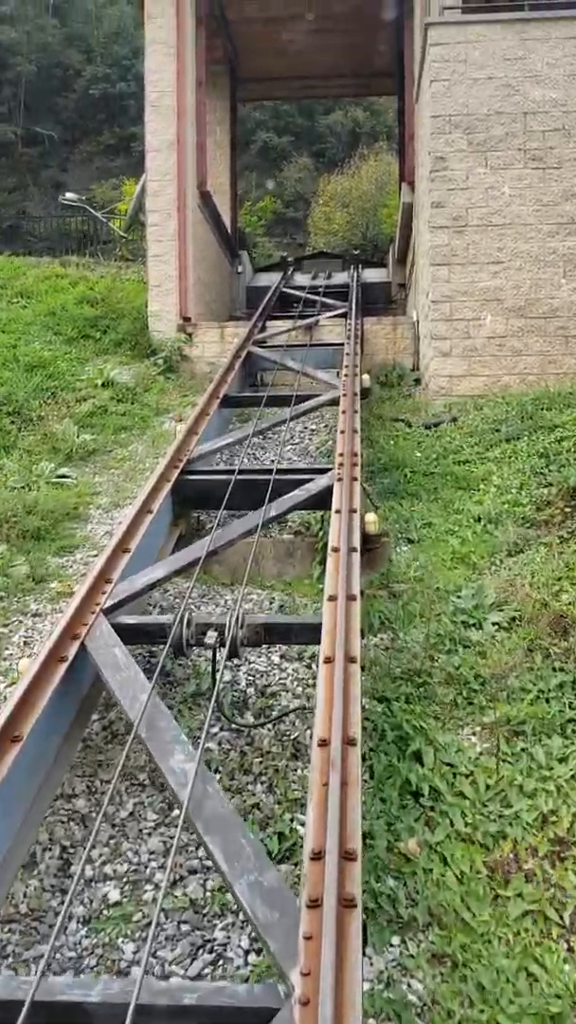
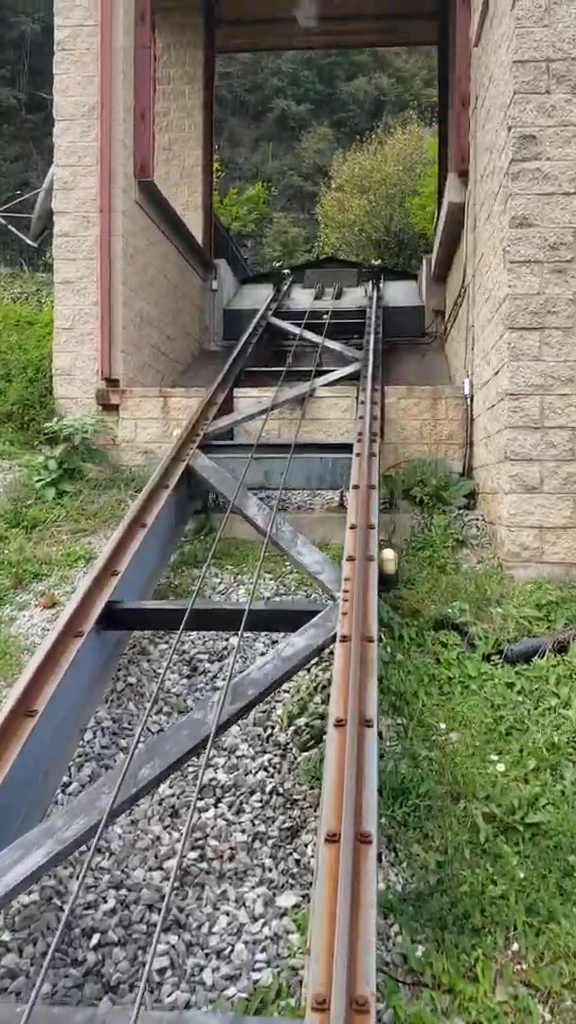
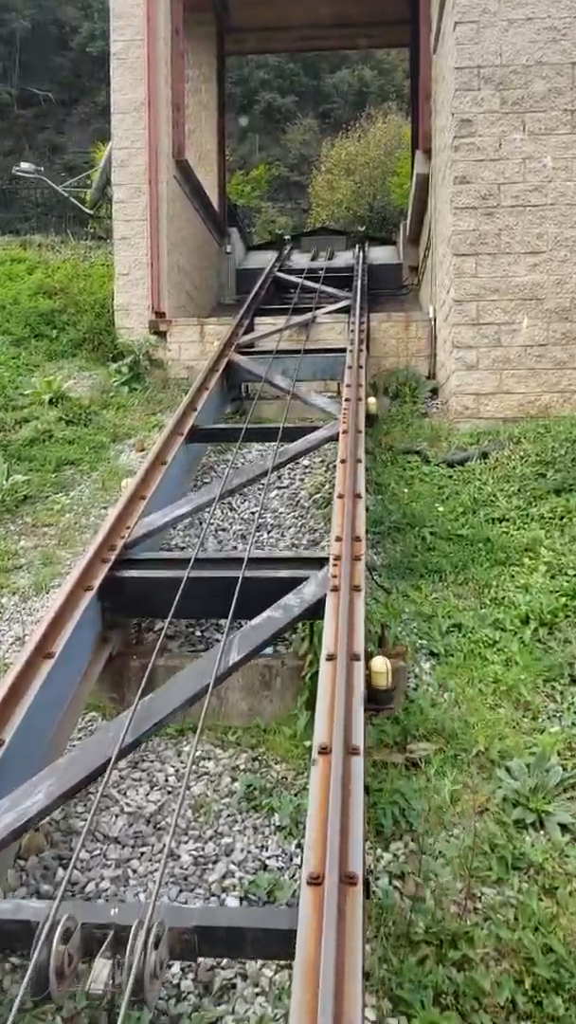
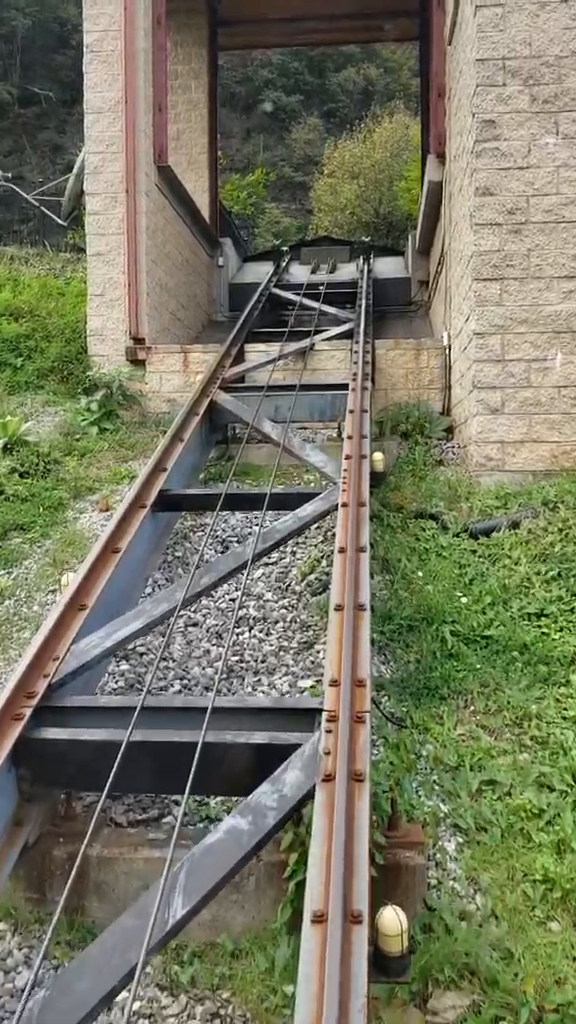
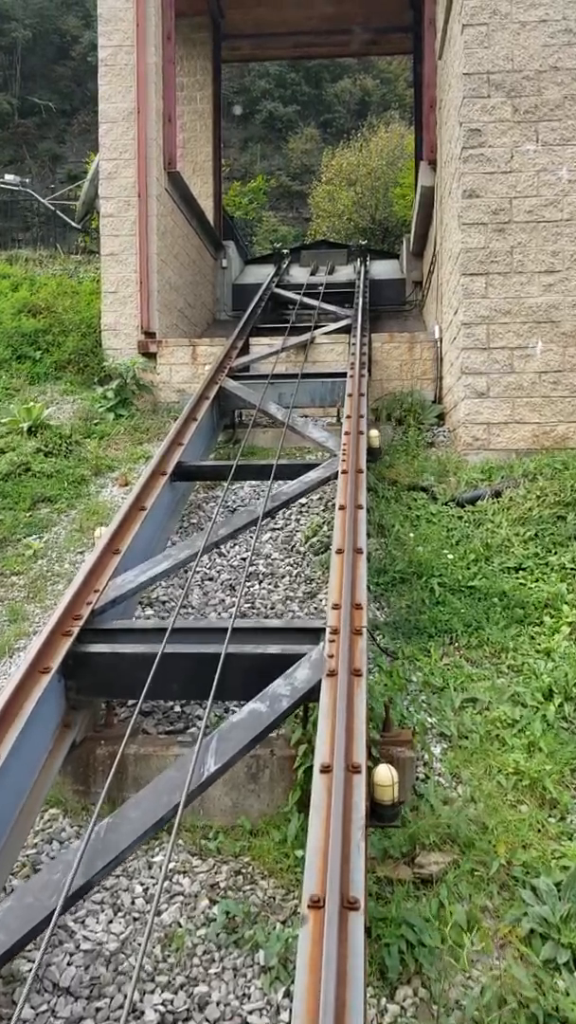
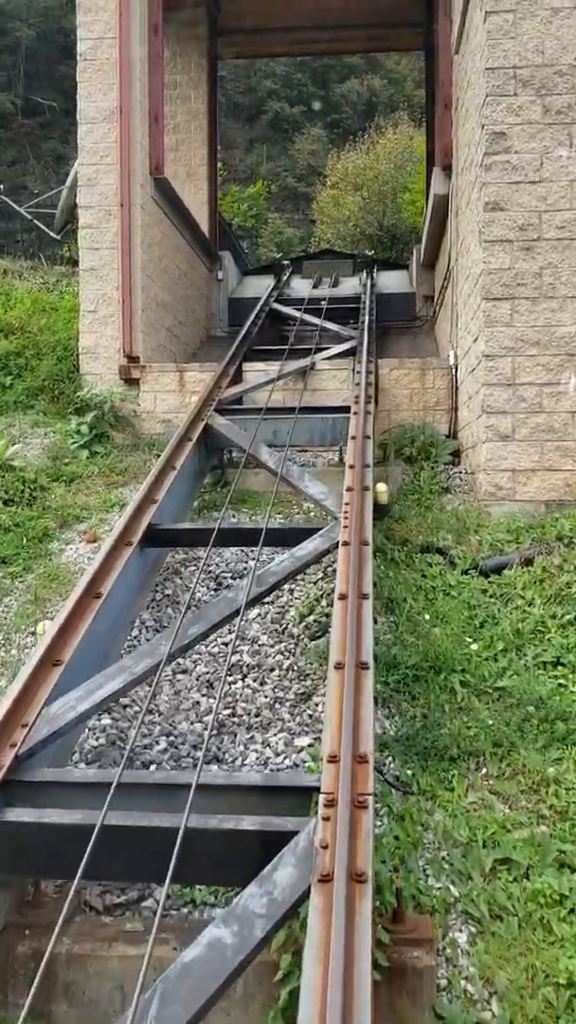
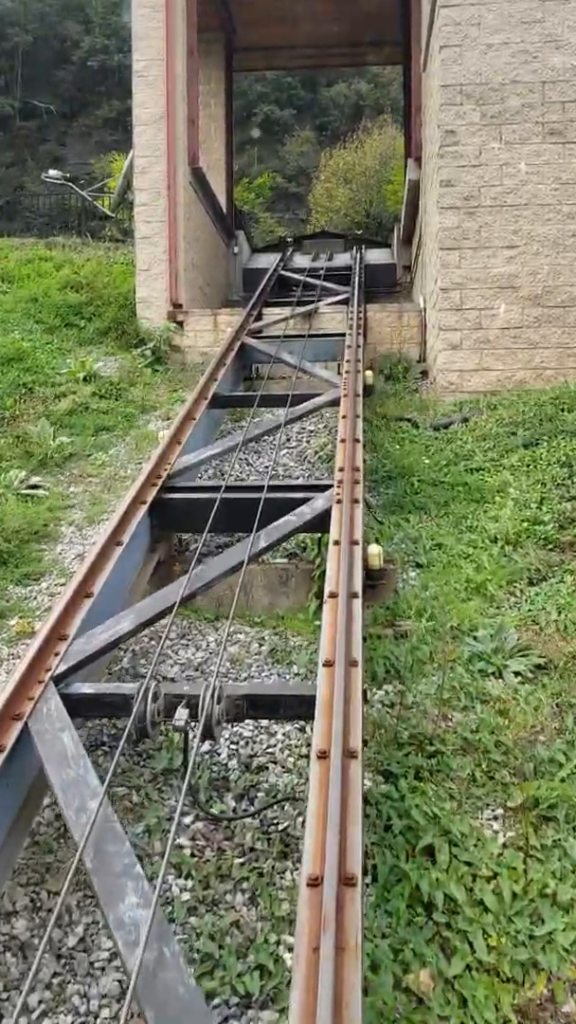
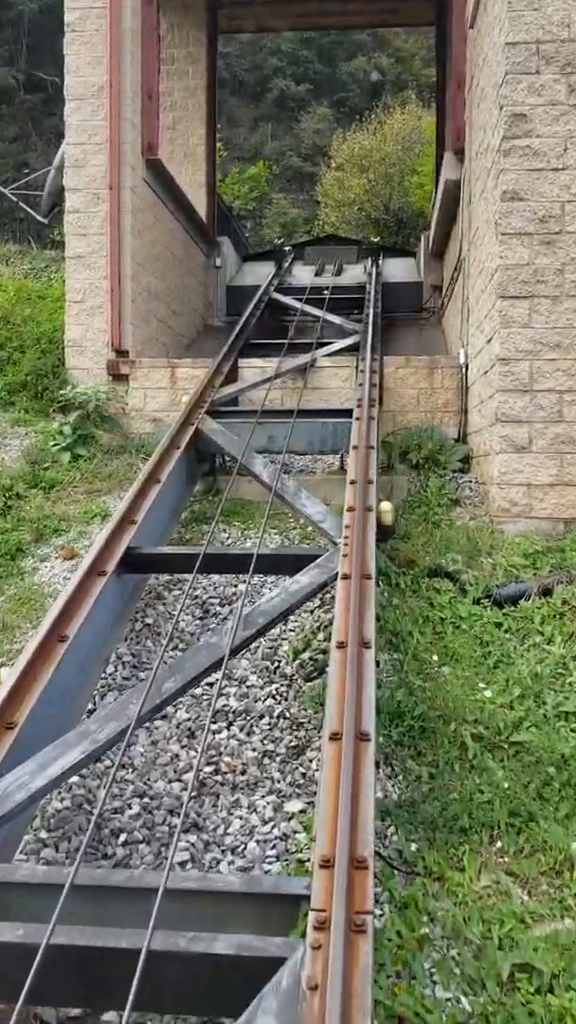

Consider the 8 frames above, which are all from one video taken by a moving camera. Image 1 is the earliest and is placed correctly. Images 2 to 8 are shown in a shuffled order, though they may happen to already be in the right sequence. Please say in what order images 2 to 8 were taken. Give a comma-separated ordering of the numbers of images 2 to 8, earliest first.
7, 3, 5, 4, 6, 8, 2
